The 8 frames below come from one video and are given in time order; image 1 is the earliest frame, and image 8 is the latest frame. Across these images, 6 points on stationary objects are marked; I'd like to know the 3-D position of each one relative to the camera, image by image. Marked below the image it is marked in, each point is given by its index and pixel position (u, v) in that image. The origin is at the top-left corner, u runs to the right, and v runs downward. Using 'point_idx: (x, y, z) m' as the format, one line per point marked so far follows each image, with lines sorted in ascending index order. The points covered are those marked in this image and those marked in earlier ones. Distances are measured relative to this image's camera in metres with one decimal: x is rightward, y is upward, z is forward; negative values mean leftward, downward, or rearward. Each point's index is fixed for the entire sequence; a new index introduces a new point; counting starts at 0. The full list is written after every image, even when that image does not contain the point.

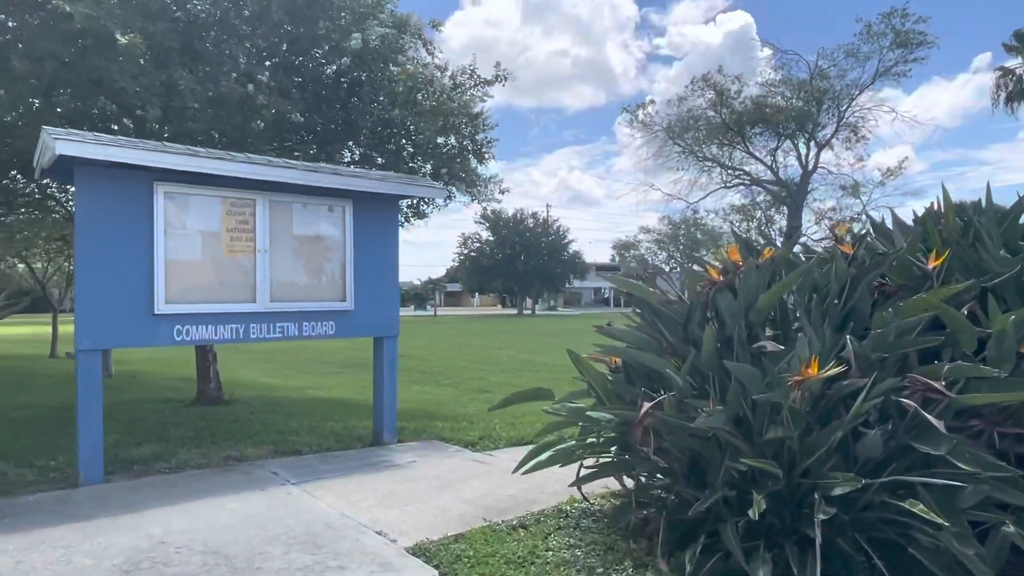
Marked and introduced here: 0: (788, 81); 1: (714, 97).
0: (+7.2, +5.4, +18.3) m
1: (+5.4, +5.2, +19.2) m
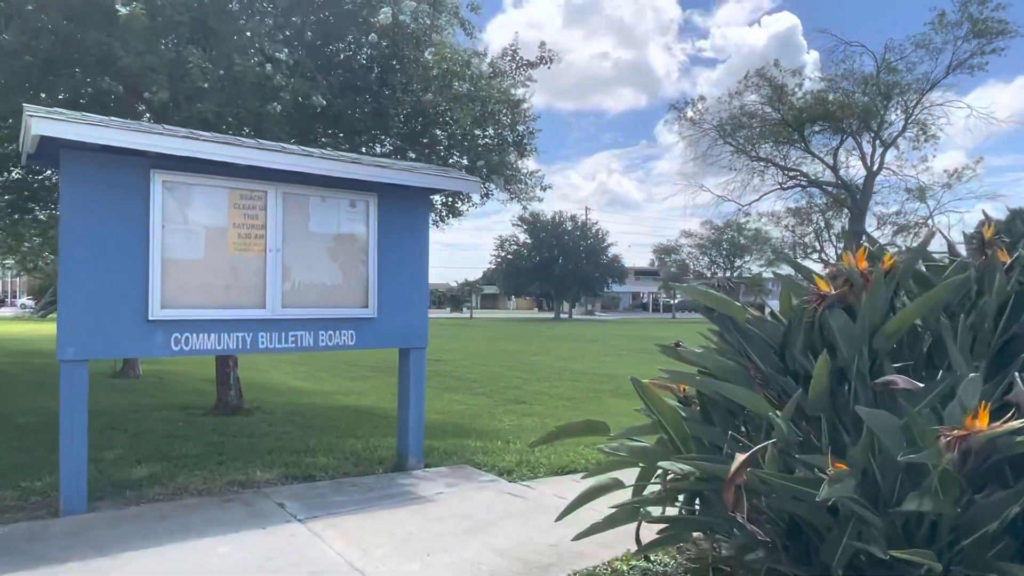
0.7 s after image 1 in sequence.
0: (+8.2, +5.1, +17.0) m
1: (+6.5, +5.0, +18.0) m
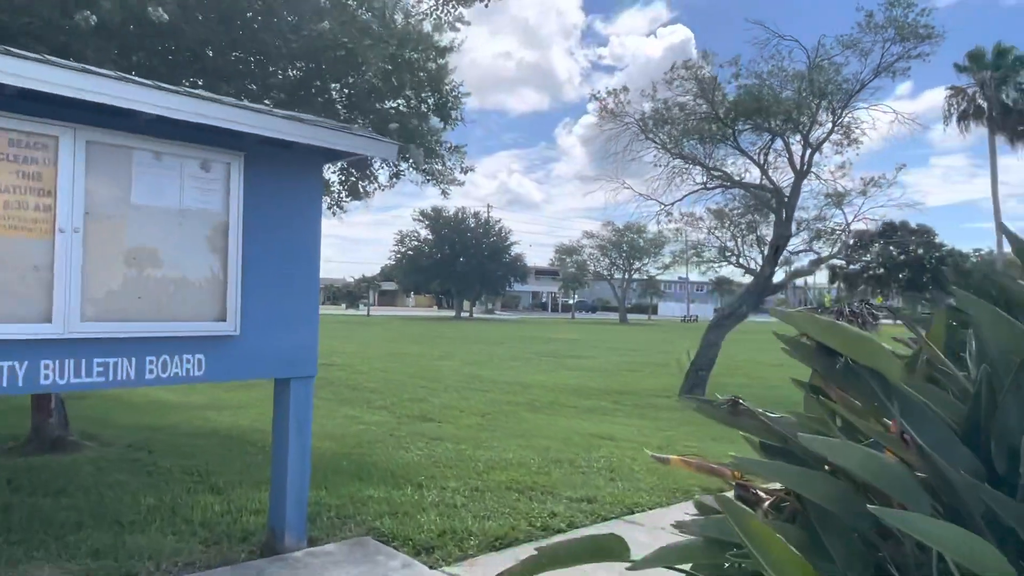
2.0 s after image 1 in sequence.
0: (+6.3, +5.0, +16.2) m
1: (+4.4, +4.8, +17.0) m
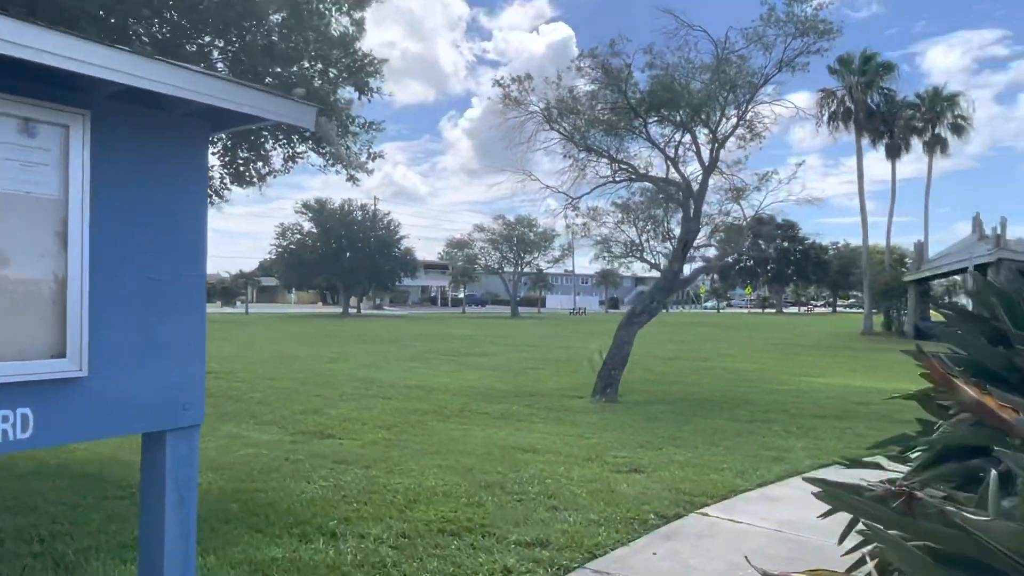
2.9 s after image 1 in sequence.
0: (+4.1, +5.1, +15.9) m
1: (+2.2, +4.9, +16.4) m
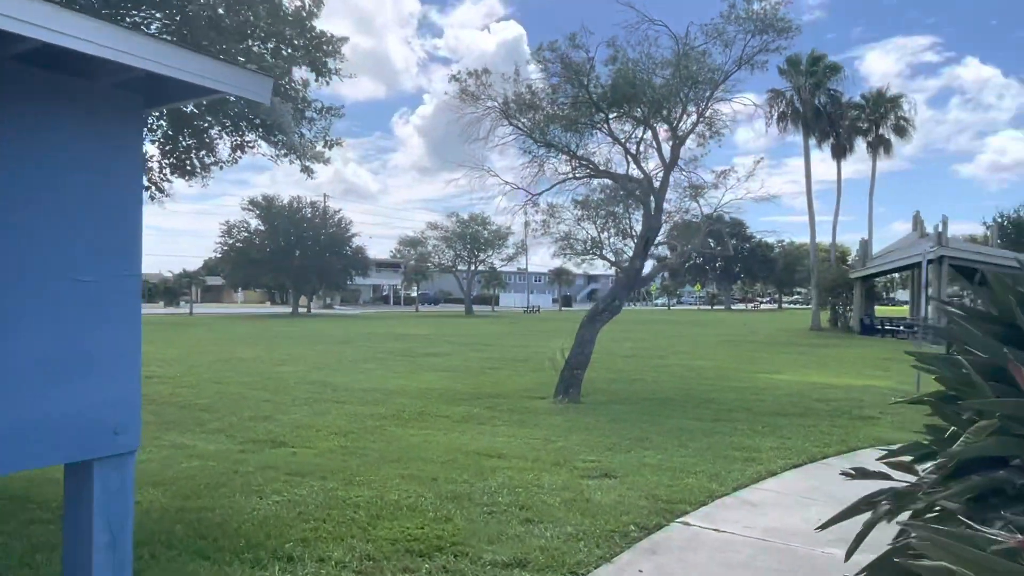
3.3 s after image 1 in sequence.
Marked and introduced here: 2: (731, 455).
0: (+3.2, +5.1, +15.8) m
1: (+1.2, +5.0, +16.1) m
2: (+3.0, -2.3, +9.7) m
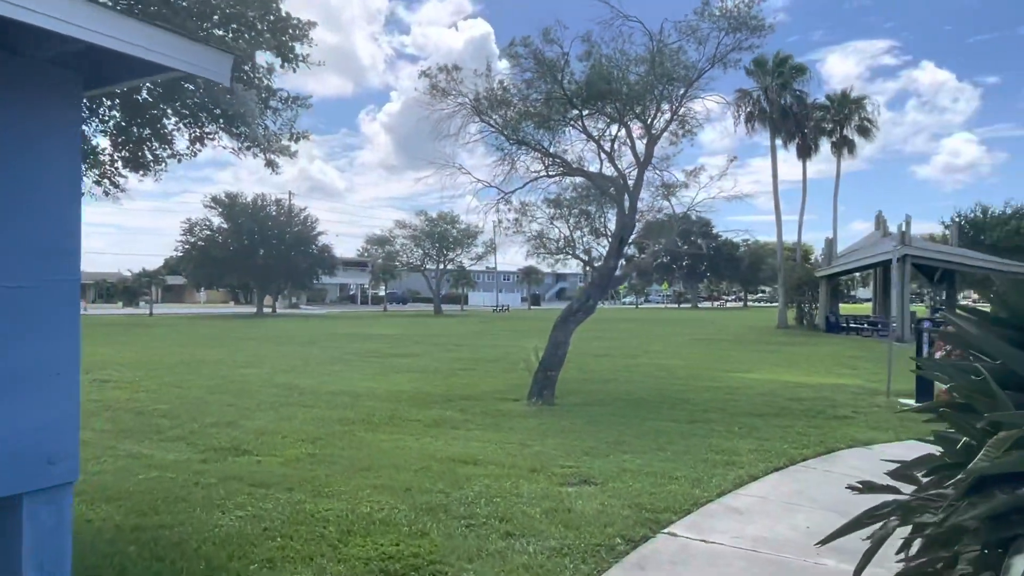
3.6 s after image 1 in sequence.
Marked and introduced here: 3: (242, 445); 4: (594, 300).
0: (+2.5, +5.1, +15.6) m
1: (+0.6, +5.0, +15.8) m
2: (+2.7, -2.3, +9.5) m
3: (-4.3, -2.5, +11.3) m
4: (+1.8, -0.3, +15.6) m
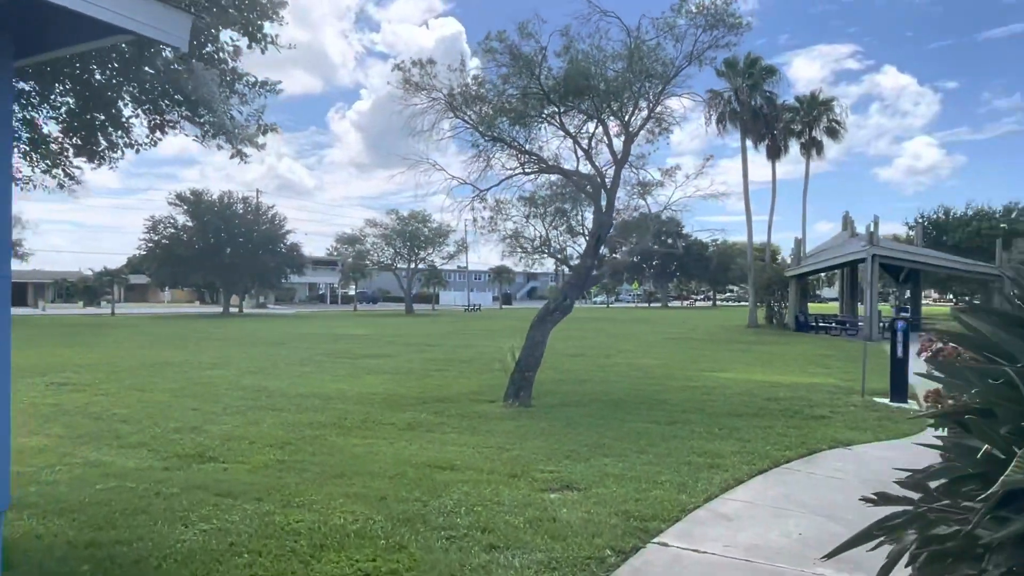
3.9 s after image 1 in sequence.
0: (+2.0, +5.1, +15.3) m
1: (0.0, +5.0, +15.5) m
2: (+2.4, -2.3, +9.3) m
3: (-4.7, -2.5, +10.8) m
4: (+1.3, -0.2, +15.3) m
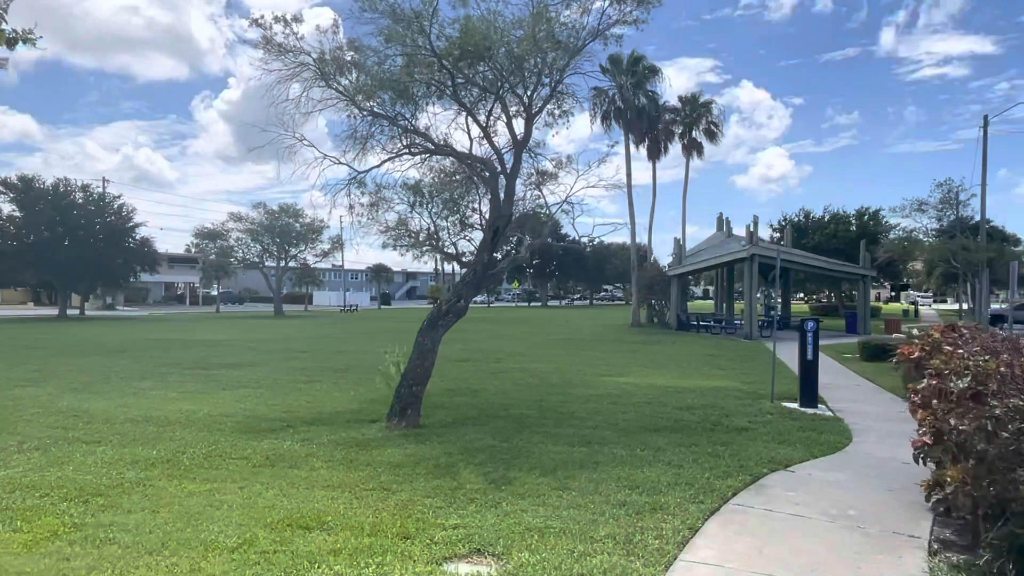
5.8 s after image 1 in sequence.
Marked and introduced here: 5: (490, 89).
0: (-0.2, +5.2, +13.4) m
1: (-2.1, +5.0, +13.2) m
2: (+1.3, -2.3, +7.5) m
3: (-6.0, -2.5, +7.8) m
4: (-0.9, -0.2, +13.3) m
5: (-0.4, +3.9, +13.7) m
